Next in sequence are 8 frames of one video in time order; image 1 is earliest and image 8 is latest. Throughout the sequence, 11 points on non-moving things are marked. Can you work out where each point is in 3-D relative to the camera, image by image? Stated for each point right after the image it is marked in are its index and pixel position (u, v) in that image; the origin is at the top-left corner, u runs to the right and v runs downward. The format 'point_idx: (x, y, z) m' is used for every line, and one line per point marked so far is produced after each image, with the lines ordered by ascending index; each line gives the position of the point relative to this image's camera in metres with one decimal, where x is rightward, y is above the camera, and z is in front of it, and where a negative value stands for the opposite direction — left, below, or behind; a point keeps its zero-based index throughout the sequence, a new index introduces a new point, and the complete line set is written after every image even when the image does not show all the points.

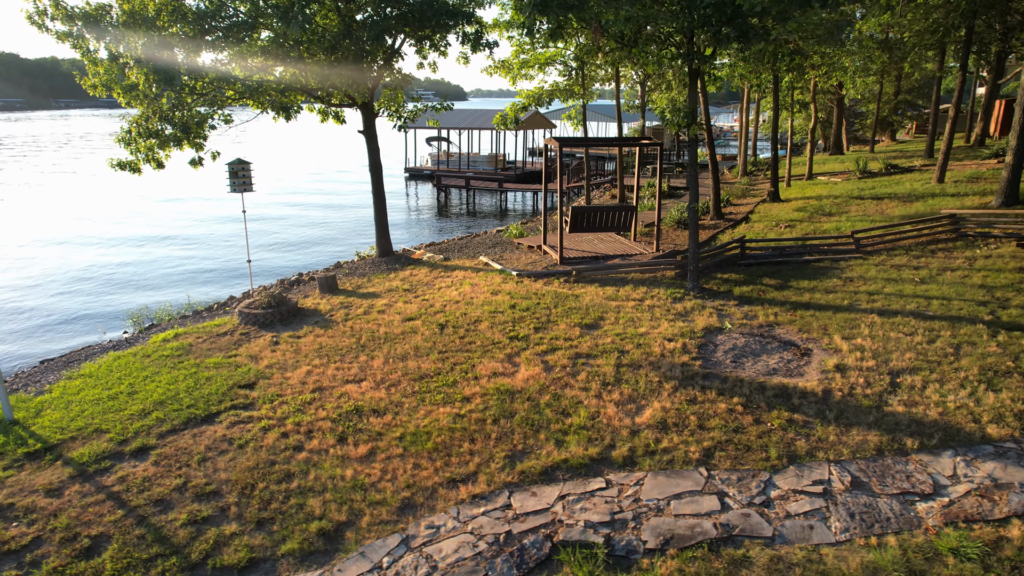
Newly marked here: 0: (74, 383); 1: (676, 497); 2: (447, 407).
0: (-6.5, -1.4, +9.7) m
1: (+1.6, -2.0, +6.2) m
2: (-0.8, -1.5, +8.0) m
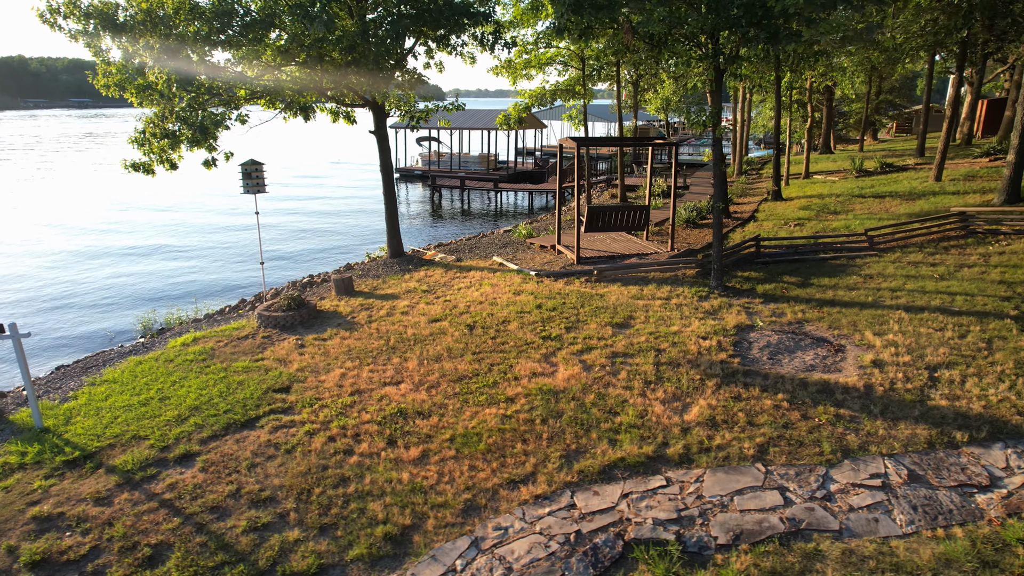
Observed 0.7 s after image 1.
0: (-6.0, -1.5, +9.5) m
1: (+2.2, -2.0, +6.3) m
2: (-0.2, -1.5, +8.0) m
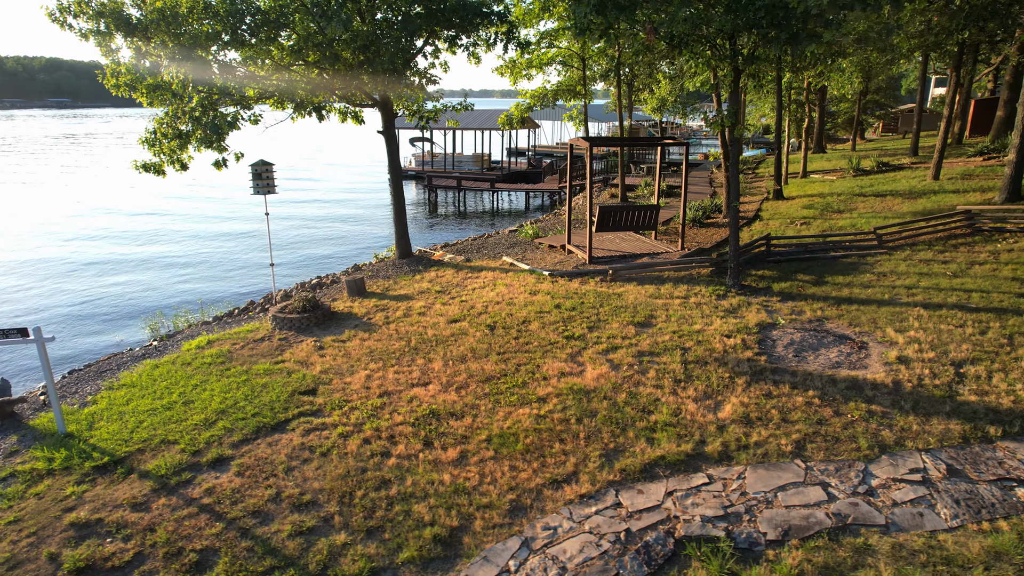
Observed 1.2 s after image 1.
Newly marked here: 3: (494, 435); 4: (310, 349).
0: (-5.7, -1.5, +9.3) m
1: (+2.6, -2.0, +6.3) m
2: (+0.2, -1.5, +8.0) m
3: (-0.2, -1.7, +7.4) m
4: (-3.2, -1.0, +10.4) m
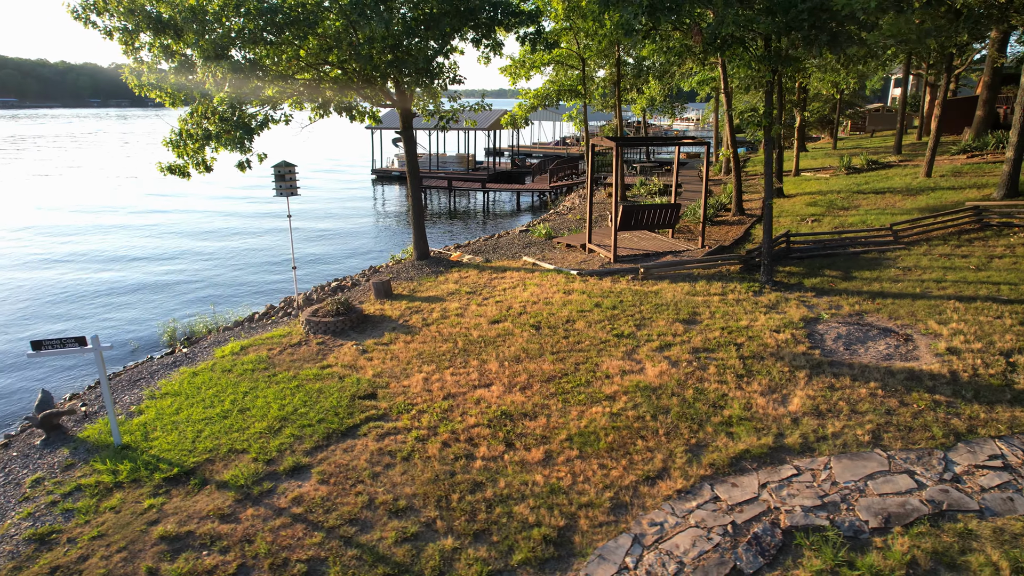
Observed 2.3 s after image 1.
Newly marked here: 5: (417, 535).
0: (-4.9, -1.6, +9.1) m
1: (+3.6, -1.9, +6.5) m
2: (+1.1, -1.5, +8.0) m
3: (+0.7, -1.7, +7.5) m
4: (-2.5, -1.0, +10.2) m
5: (-0.9, -2.3, +6.1) m
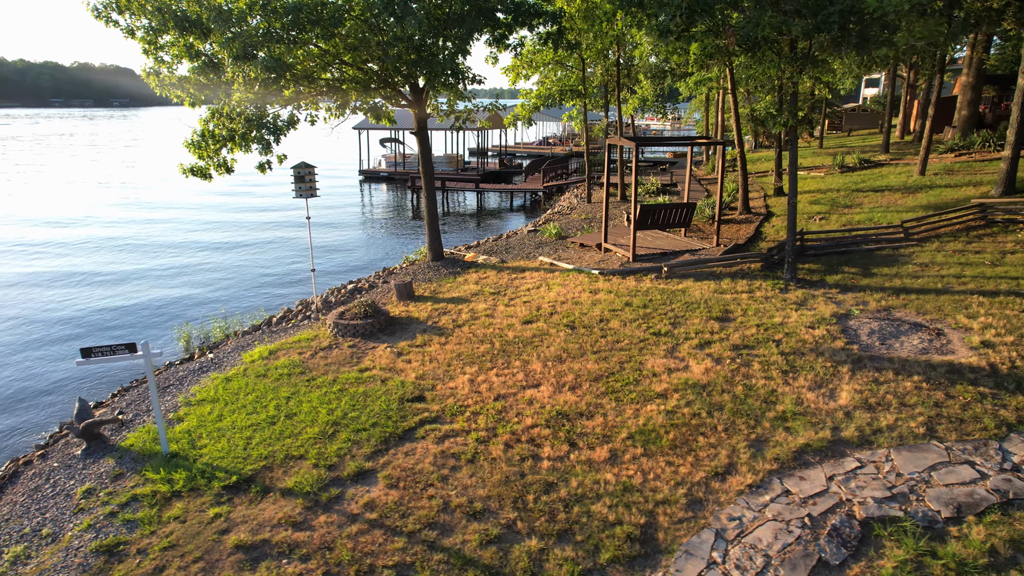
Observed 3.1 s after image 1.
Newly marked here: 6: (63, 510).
0: (-4.2, -1.7, +8.9) m
1: (+4.3, -1.9, +6.7) m
2: (+1.7, -1.5, +8.1) m
3: (+1.4, -1.7, +7.5) m
4: (-1.9, -1.1, +10.1) m
5: (-0.1, -2.3, +6.1) m
6: (-4.9, -2.4, +7.0) m
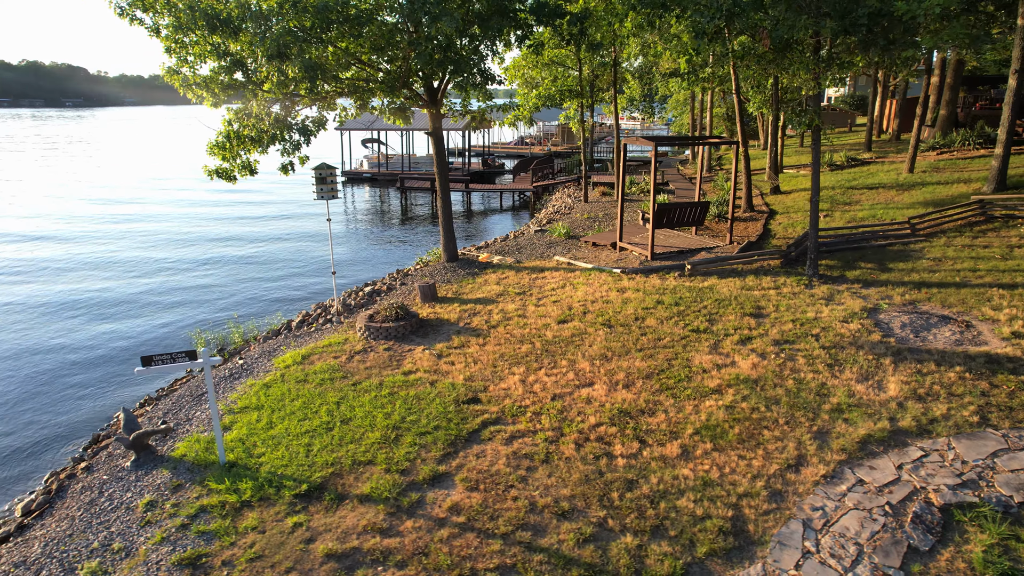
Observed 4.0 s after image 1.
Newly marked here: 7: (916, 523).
0: (-3.5, -1.7, +8.7) m
1: (+5.2, -1.8, +6.9) m
2: (+2.5, -1.4, +8.2) m
3: (+2.2, -1.7, +7.6) m
4: (-1.3, -1.1, +10.1) m
5: (+0.8, -2.3, +6.1) m
6: (-4.0, -2.5, +6.8) m
7: (+3.8, -2.2, +6.1) m
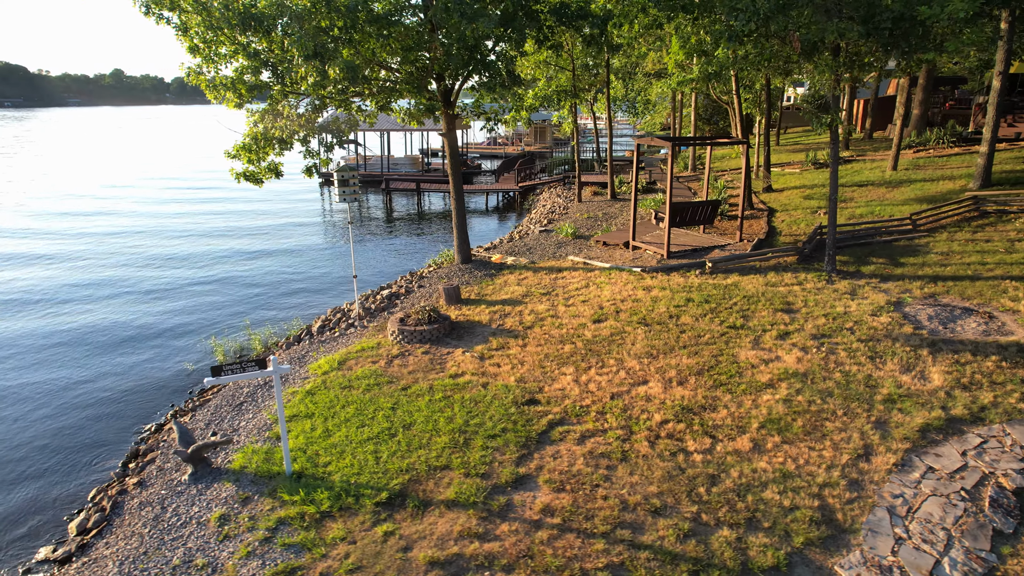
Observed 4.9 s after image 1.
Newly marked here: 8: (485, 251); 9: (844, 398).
0: (-2.7, -1.8, +8.5) m
1: (+6.1, -1.7, +7.3) m
2: (+3.3, -1.4, +8.4) m
3: (+3.0, -1.6, +7.8) m
4: (-0.6, -1.1, +10.0) m
5: (+1.7, -2.3, +6.2) m
6: (-3.1, -2.6, +6.6) m
7: (+4.7, -2.1, +6.3) m
8: (-0.7, +1.0, +16.5) m
9: (+4.2, -1.4, +8.2) m
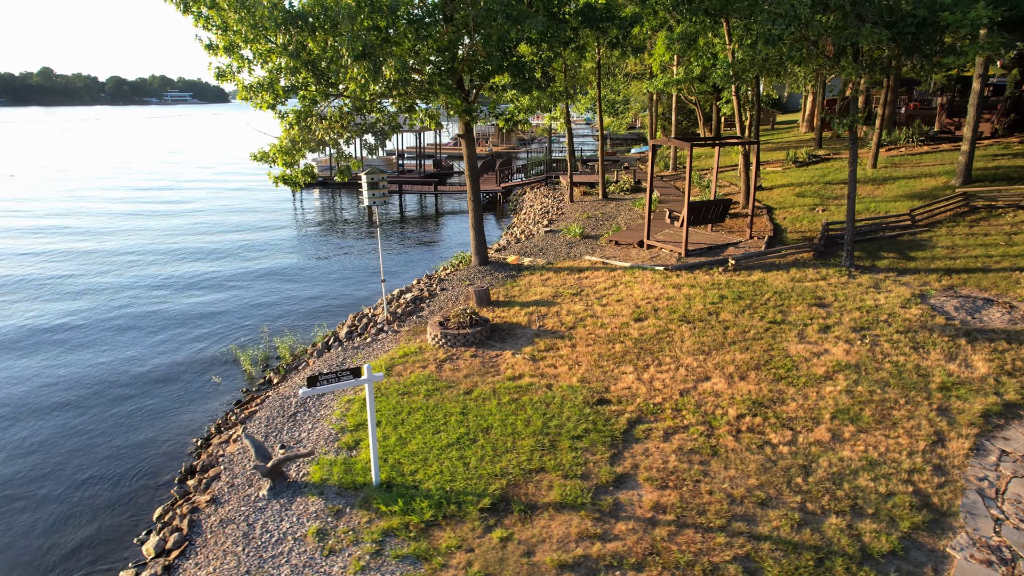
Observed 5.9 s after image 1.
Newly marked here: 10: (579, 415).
0: (-1.8, -1.9, +8.3) m
1: (+7.1, -1.6, +7.8) m
2: (+4.2, -1.3, +8.6) m
3: (+4.0, -1.6, +8.0) m
4: (+0.2, -1.1, +10.0) m
5: (+2.8, -2.3, +6.3) m
6: (-2.0, -2.6, +6.4) m
7: (+5.8, -2.1, +6.7) m
8: (-0.4, +0.9, +16.4) m
9: (+5.2, -1.3, +8.6) m
10: (+0.8, -1.6, +8.3) m
